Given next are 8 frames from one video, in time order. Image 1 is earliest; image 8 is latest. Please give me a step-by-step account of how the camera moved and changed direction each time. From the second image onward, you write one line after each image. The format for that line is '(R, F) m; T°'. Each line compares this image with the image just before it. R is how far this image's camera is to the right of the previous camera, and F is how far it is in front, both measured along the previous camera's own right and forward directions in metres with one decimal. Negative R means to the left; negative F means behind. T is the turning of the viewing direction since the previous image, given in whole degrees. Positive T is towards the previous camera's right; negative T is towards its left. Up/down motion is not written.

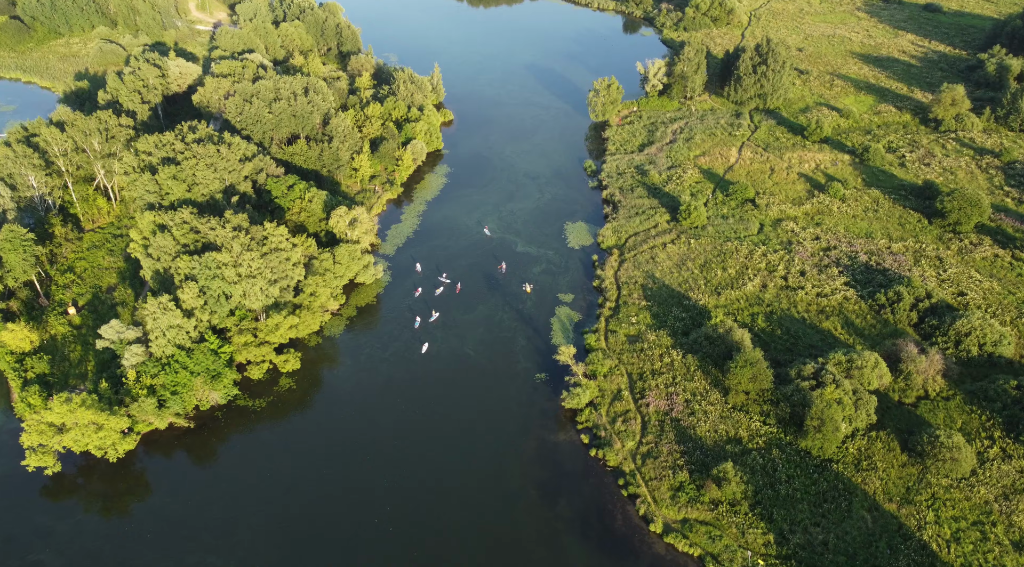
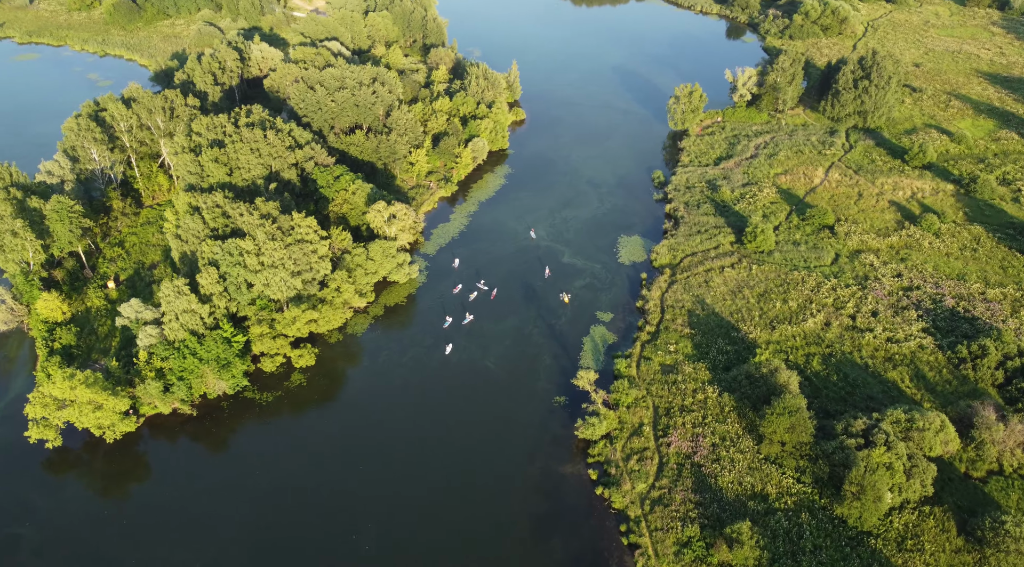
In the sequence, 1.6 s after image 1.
(+8.2, +6.4) m; -7°
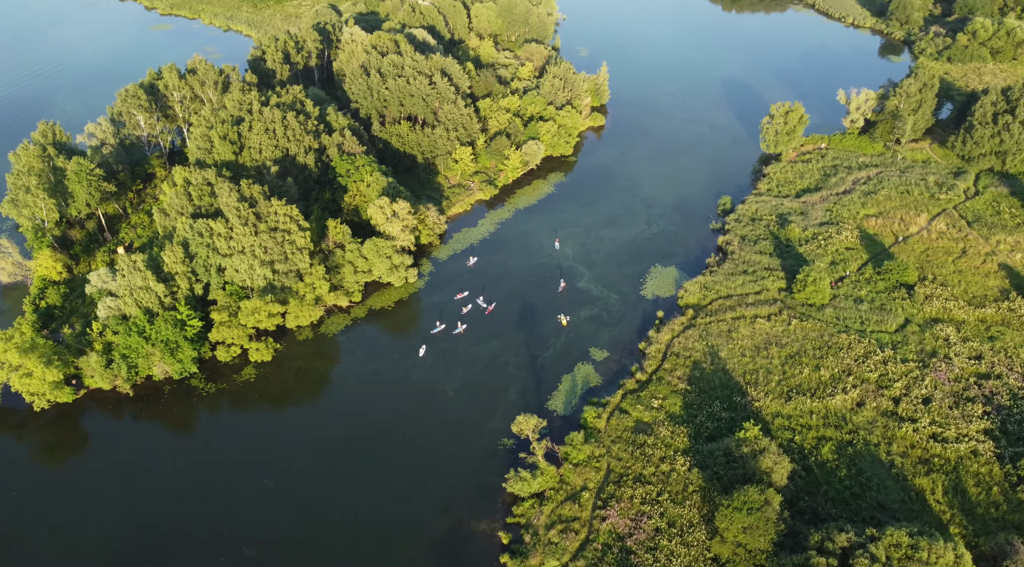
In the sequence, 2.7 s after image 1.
(+19.2, +11.6) m; -11°
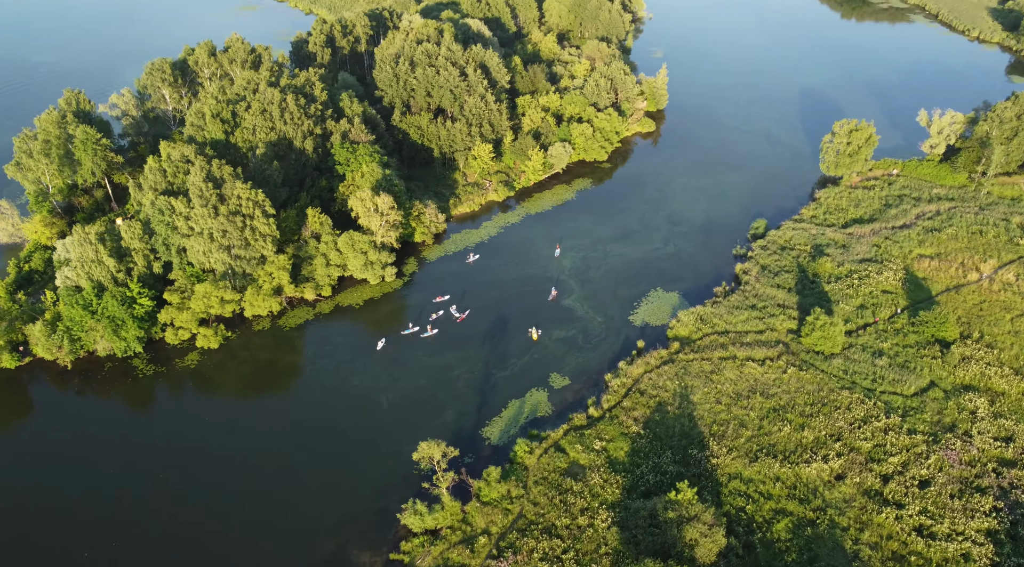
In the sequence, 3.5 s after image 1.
(+16.3, +8.5) m; -9°
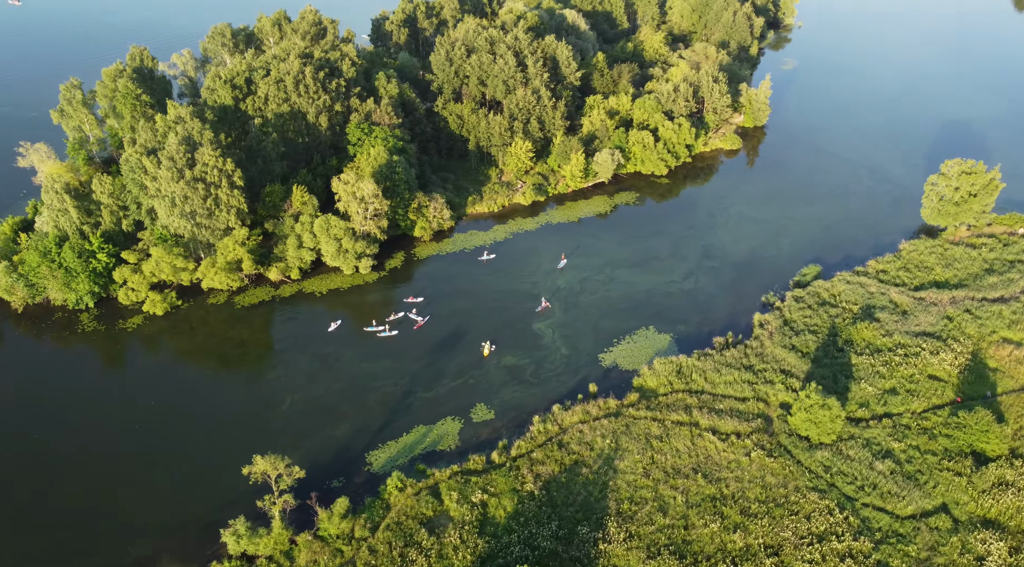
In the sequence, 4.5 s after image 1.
(+21.5, +12.3) m; -13°
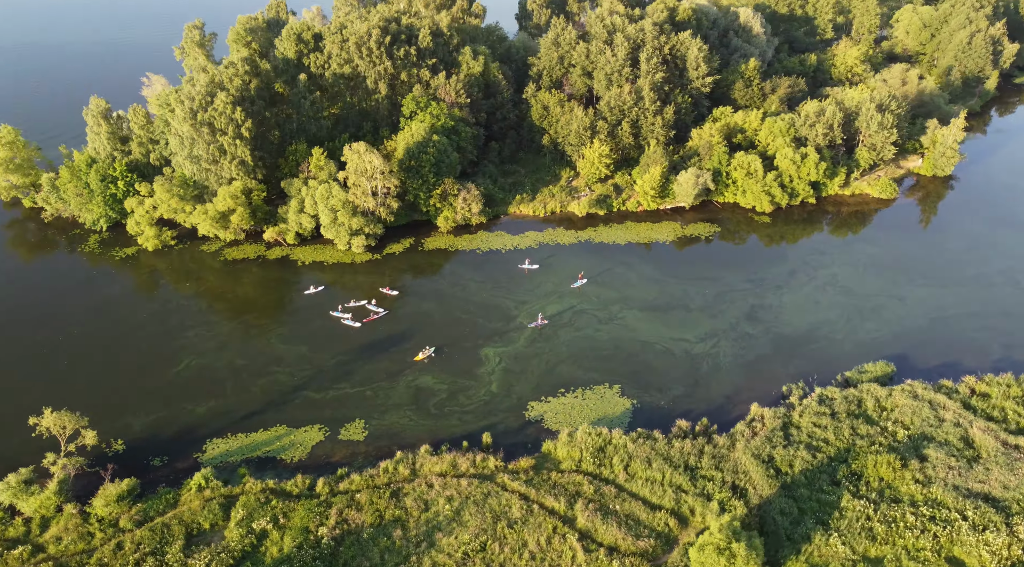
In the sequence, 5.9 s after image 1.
(+26.1, +16.2) m; -19°
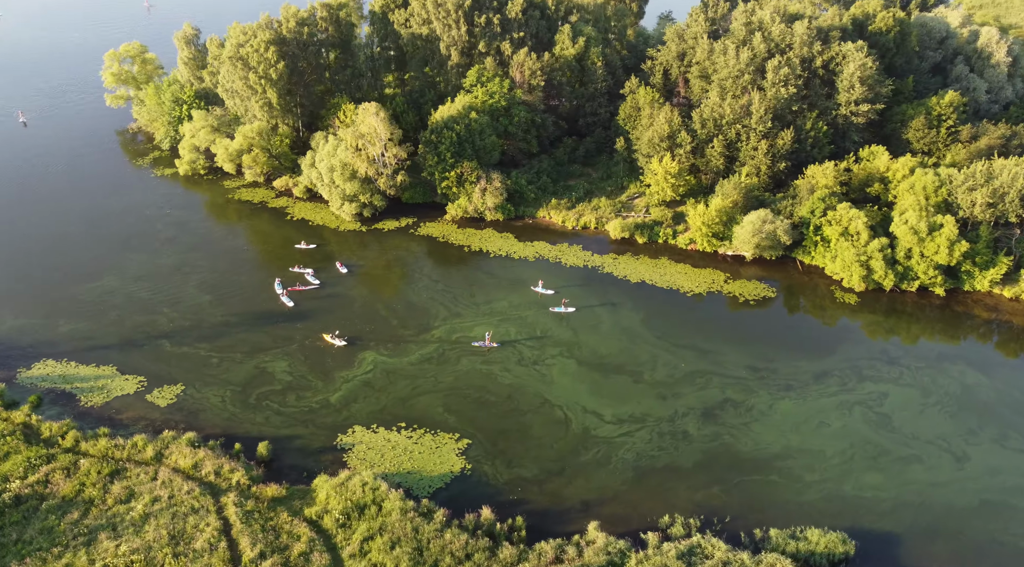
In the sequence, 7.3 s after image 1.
(+29.0, +18.1) m; -22°
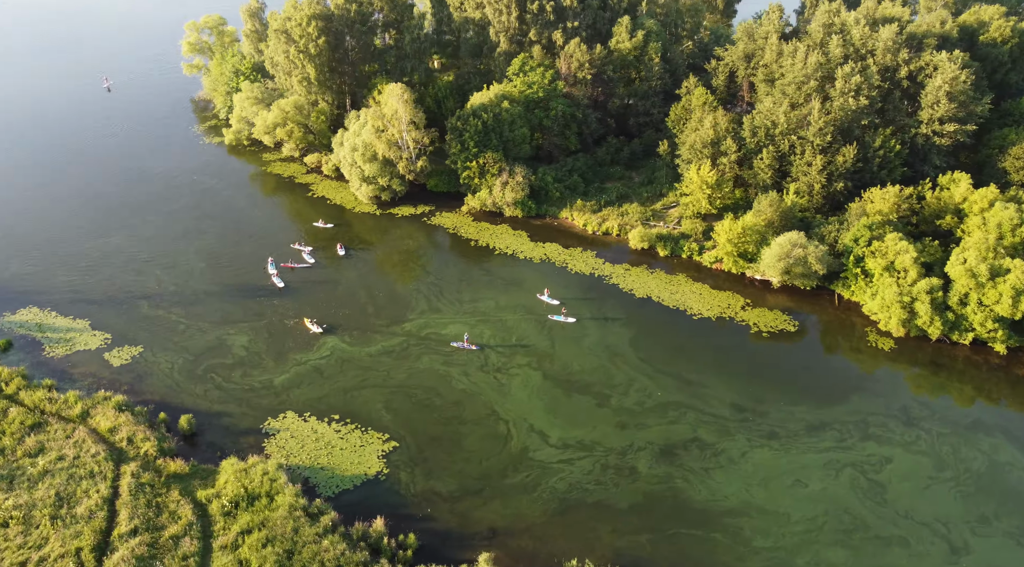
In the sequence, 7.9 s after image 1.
(+11.6, +5.3) m; -10°
